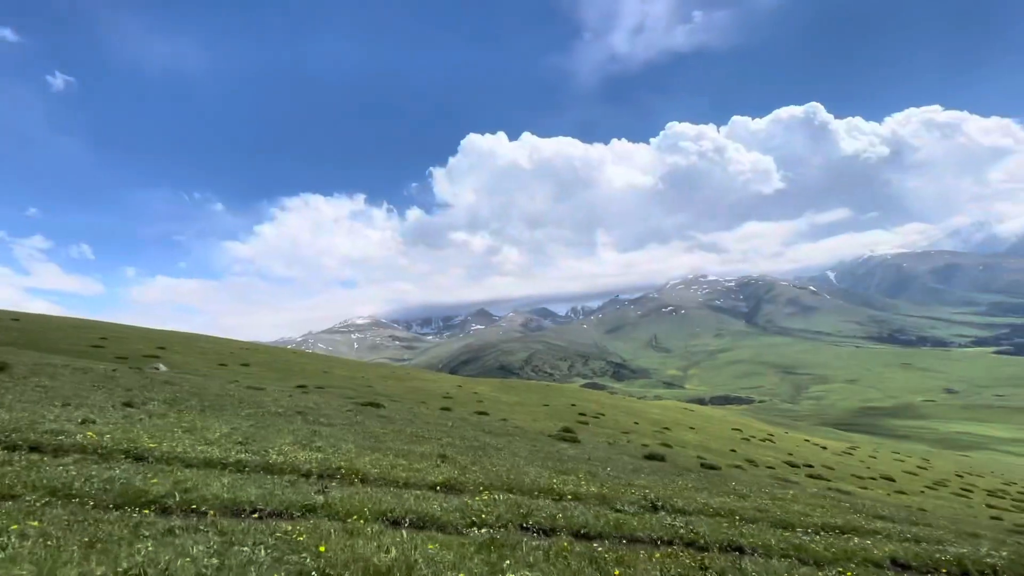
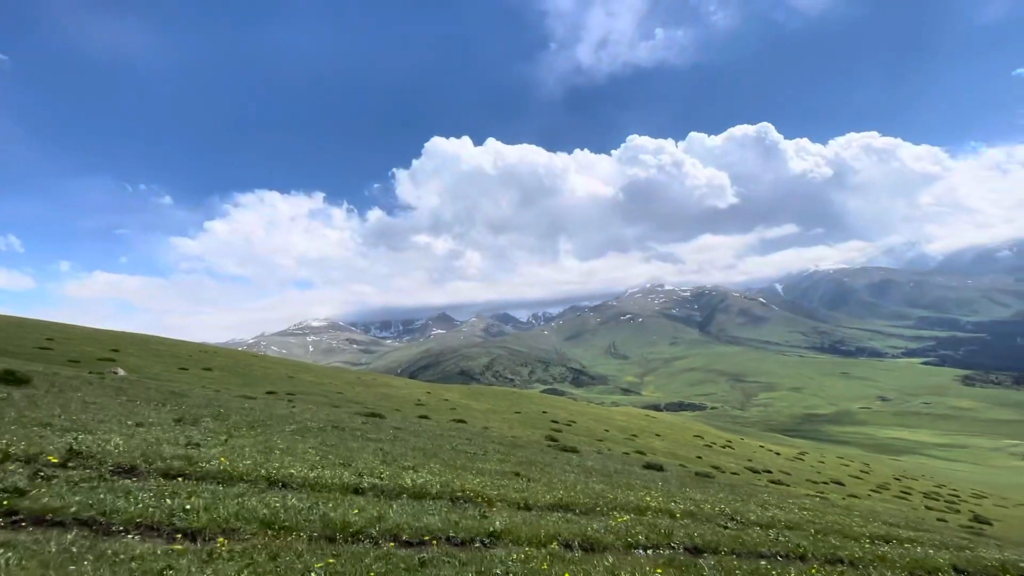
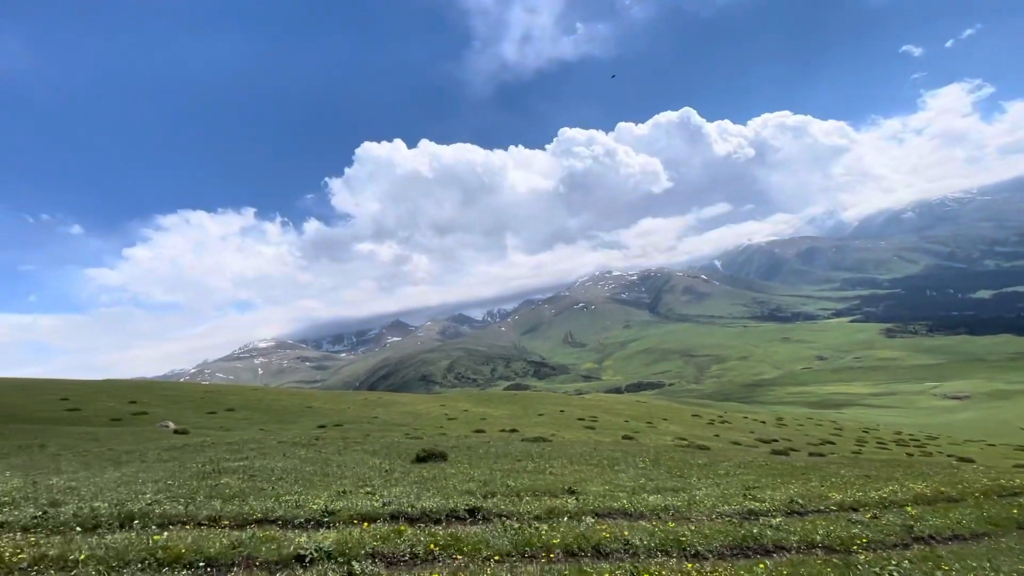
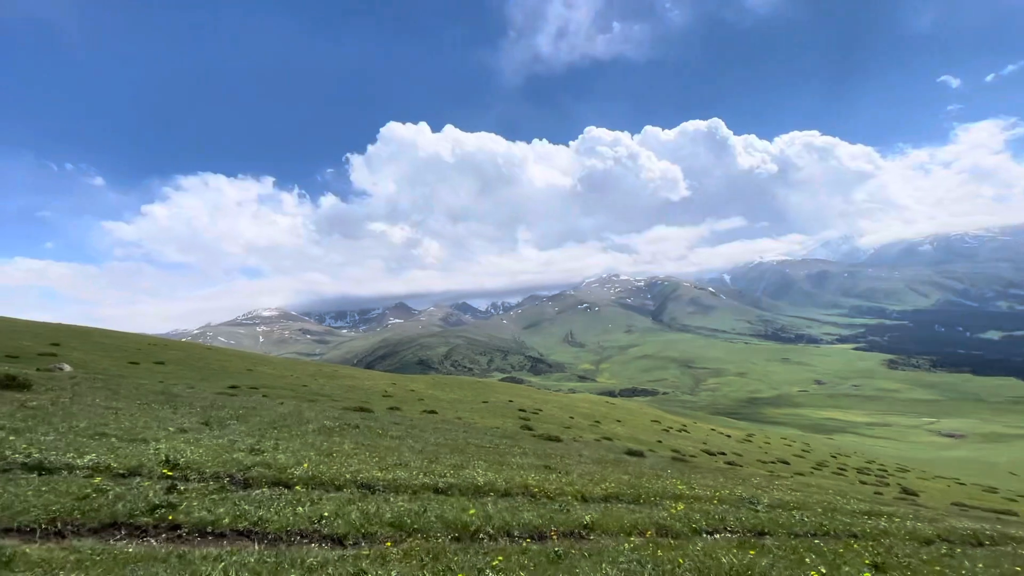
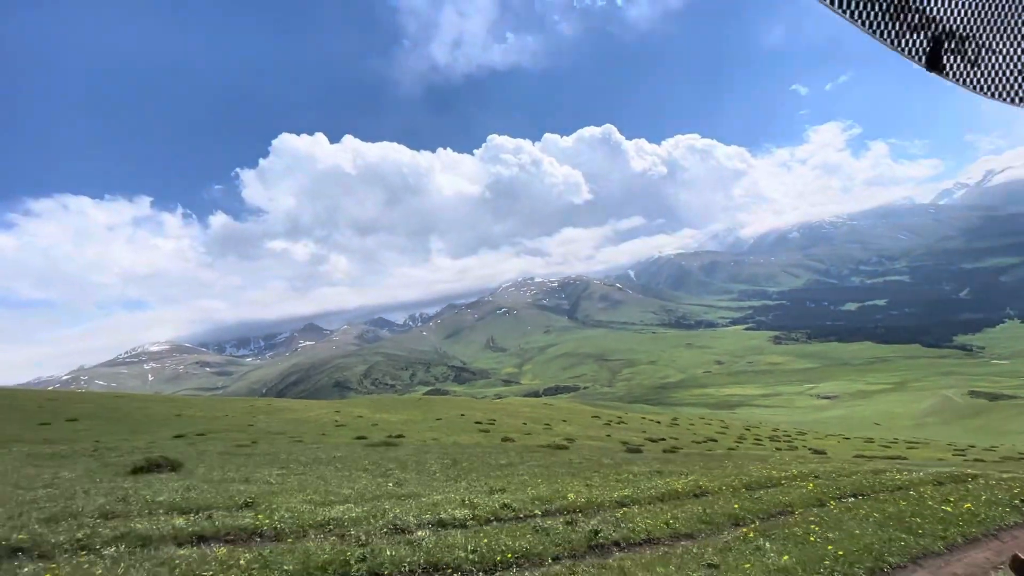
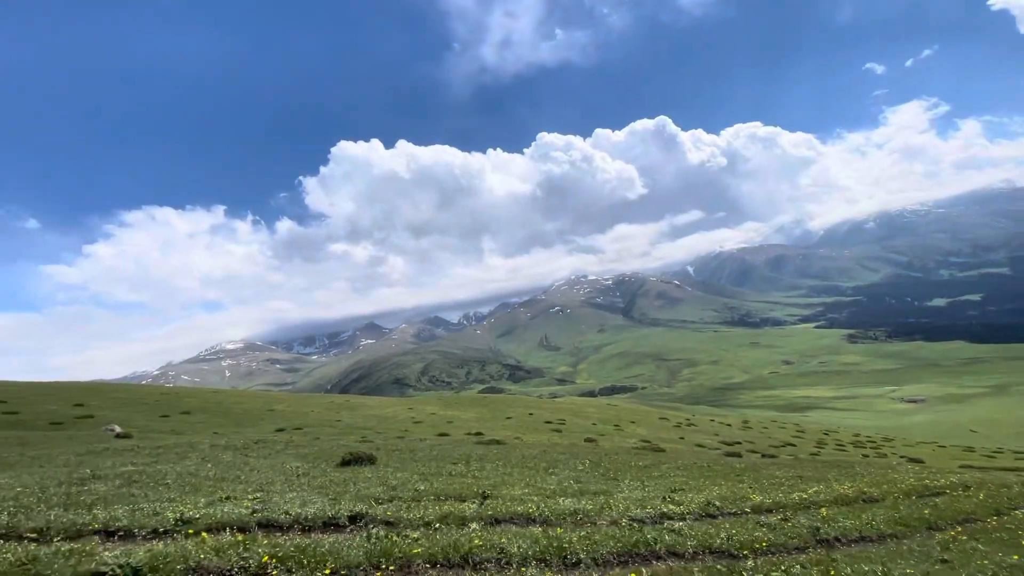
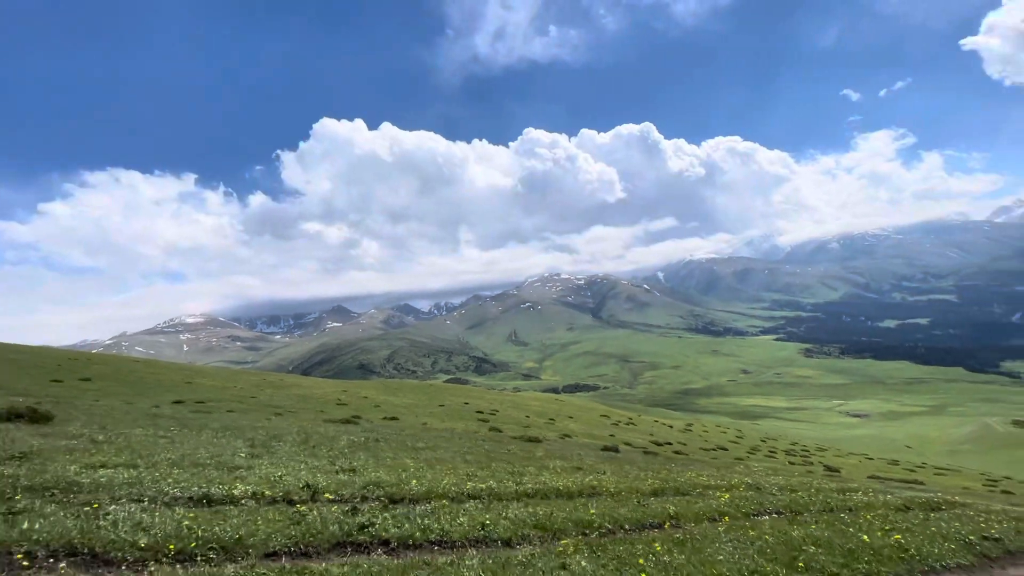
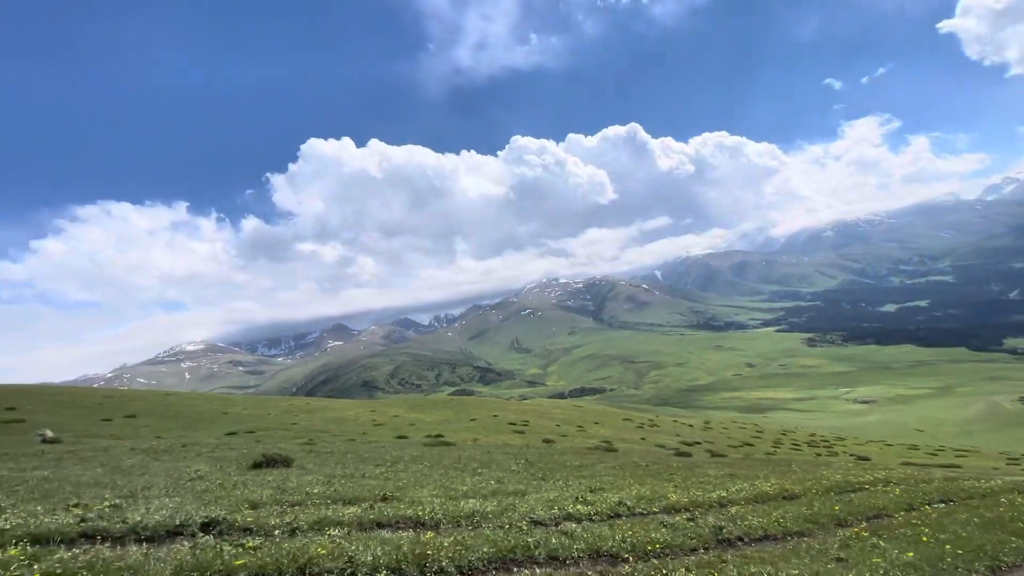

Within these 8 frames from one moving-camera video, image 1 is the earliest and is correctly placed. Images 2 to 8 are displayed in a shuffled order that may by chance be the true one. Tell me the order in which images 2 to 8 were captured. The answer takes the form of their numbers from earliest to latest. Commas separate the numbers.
2, 4, 7, 5, 8, 6, 3
